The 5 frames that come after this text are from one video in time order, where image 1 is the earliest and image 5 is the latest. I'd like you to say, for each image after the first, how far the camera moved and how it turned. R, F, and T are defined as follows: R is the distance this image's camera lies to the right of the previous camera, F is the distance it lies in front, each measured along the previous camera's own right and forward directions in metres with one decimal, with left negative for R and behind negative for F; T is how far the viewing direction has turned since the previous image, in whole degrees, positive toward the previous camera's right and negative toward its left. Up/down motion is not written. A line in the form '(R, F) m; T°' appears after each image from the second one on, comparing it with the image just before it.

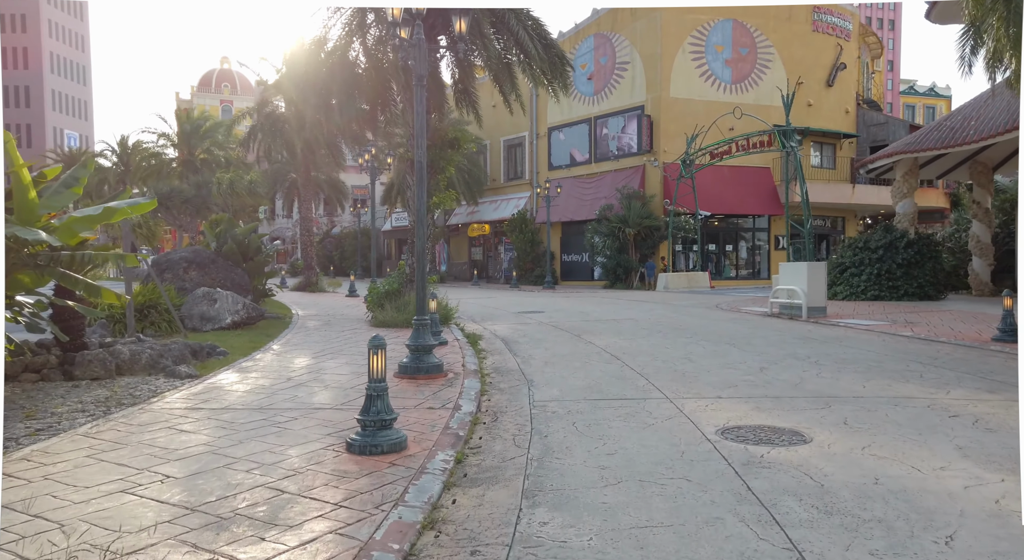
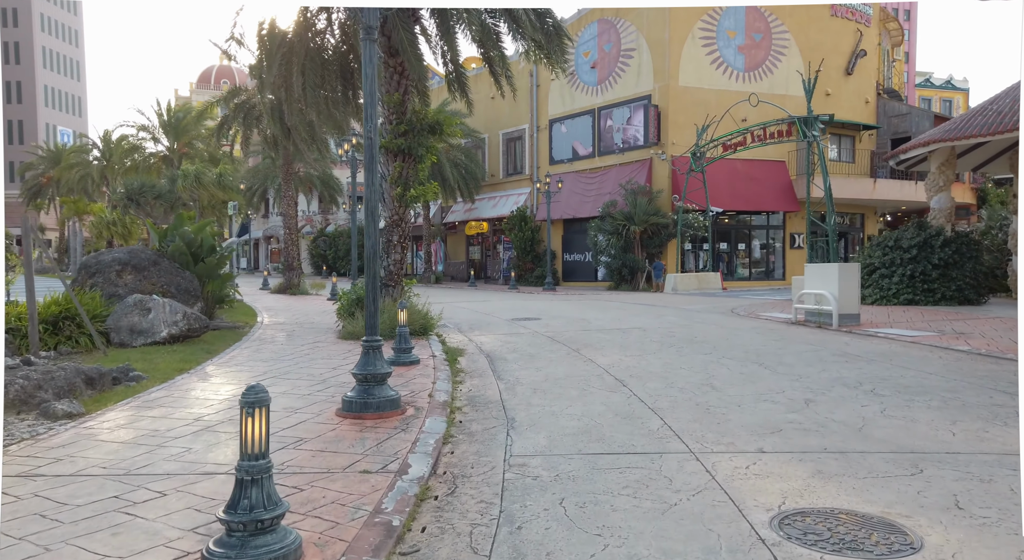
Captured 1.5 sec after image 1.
(+0.3, +1.8) m; 0°
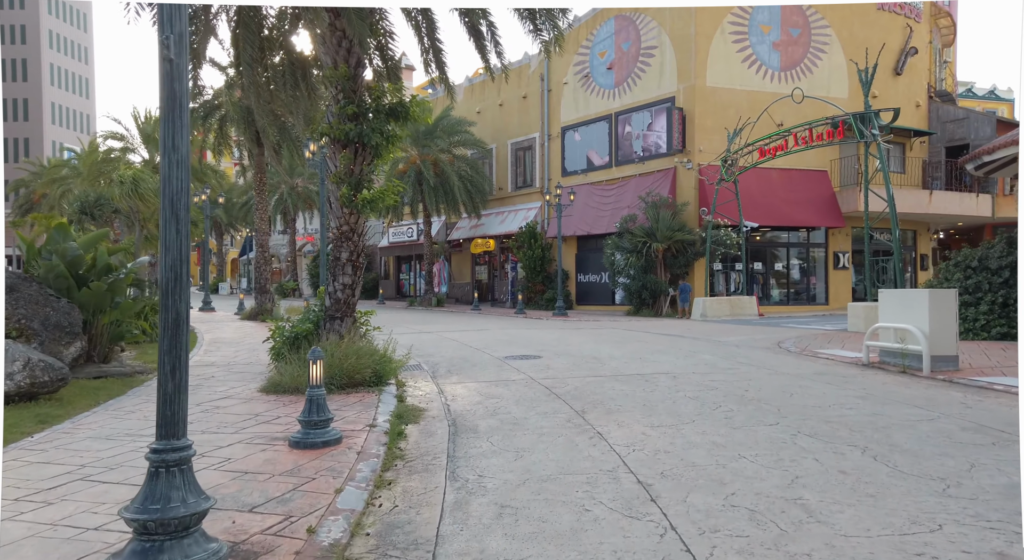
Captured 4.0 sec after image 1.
(+0.4, +3.1) m; -2°
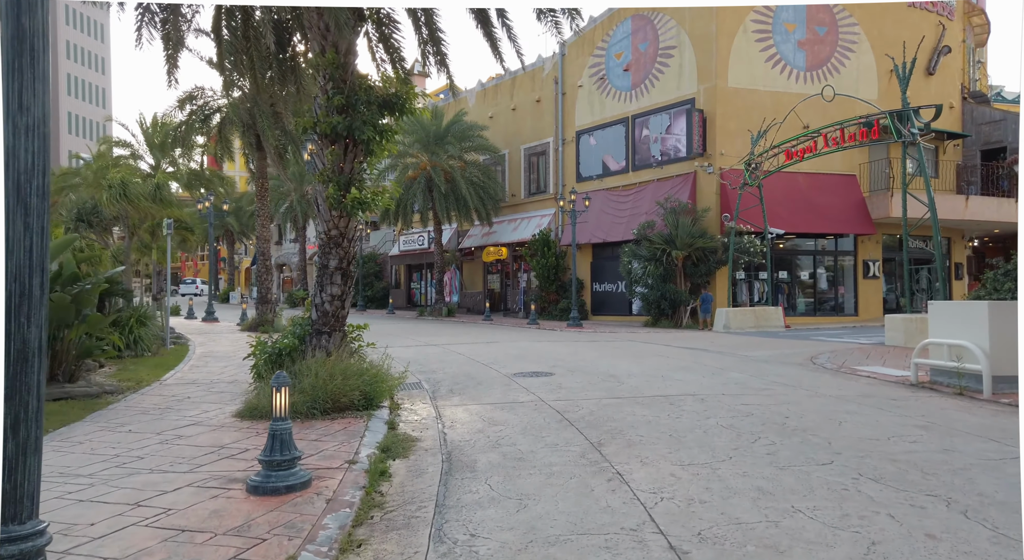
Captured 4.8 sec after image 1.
(+0.1, +1.0) m; -1°
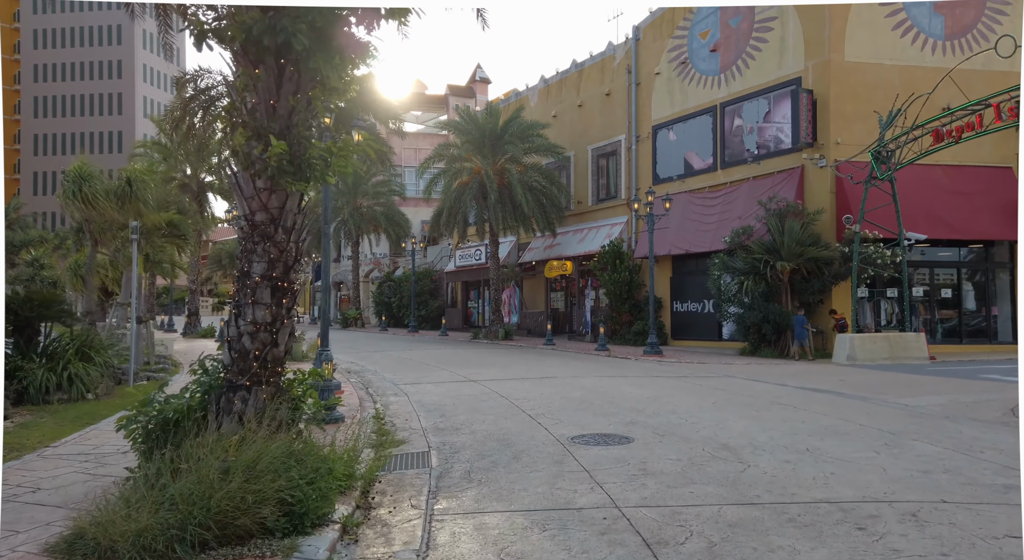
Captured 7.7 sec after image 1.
(+0.1, +3.7) m; -6°
